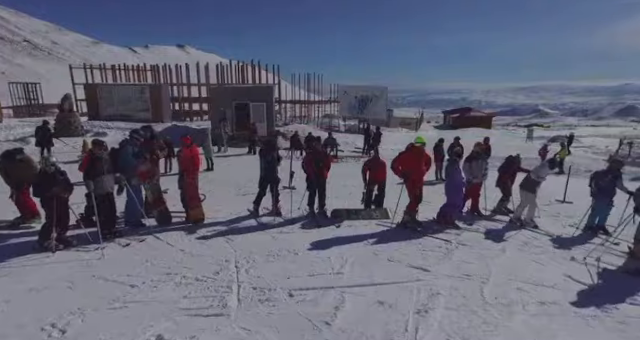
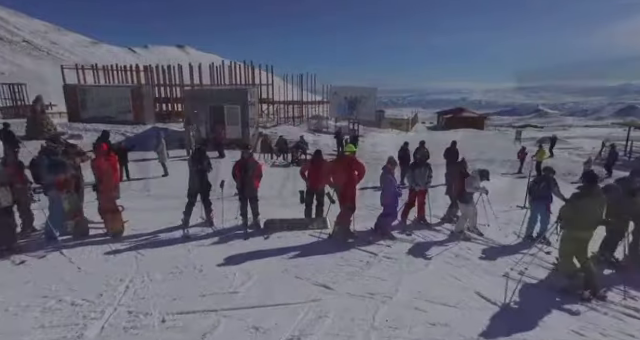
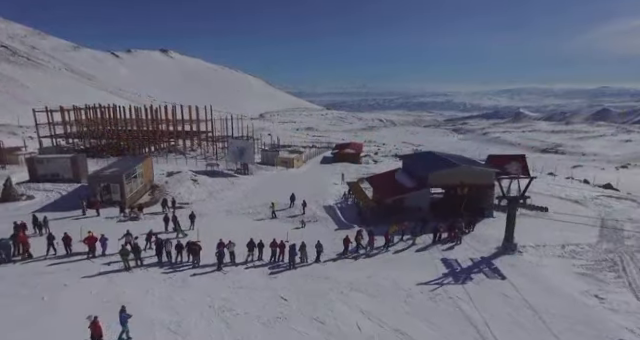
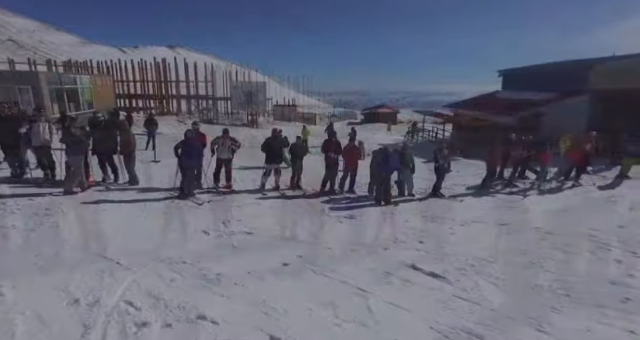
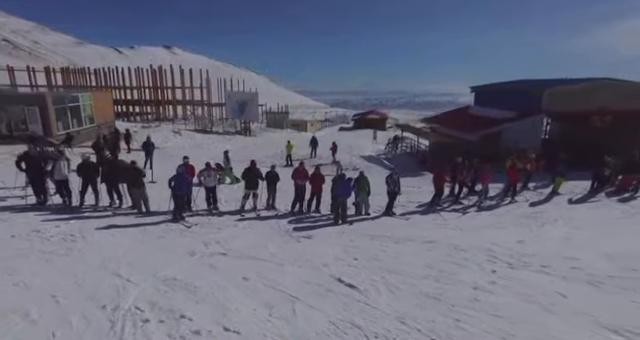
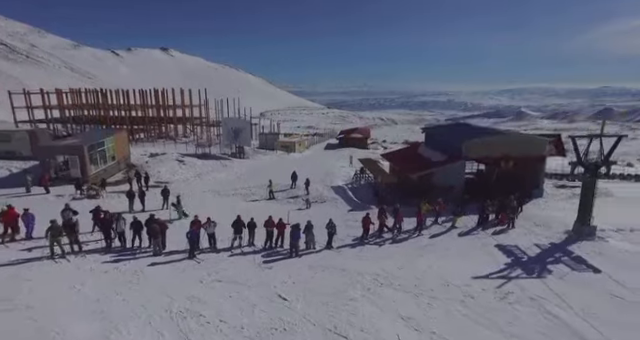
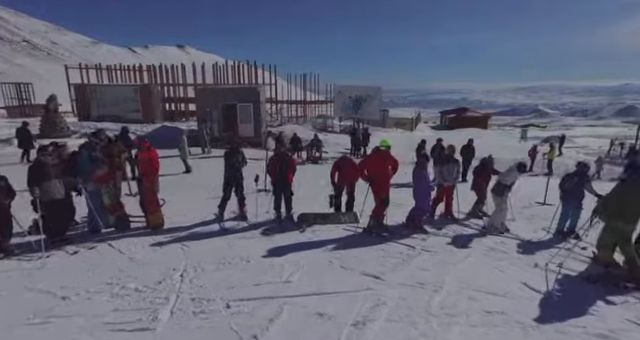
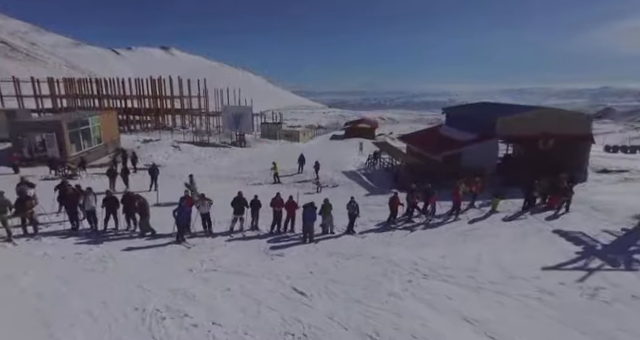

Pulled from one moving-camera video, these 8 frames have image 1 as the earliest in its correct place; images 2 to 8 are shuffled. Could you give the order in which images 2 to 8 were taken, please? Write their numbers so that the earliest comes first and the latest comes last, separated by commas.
7, 2, 4, 5, 8, 6, 3
